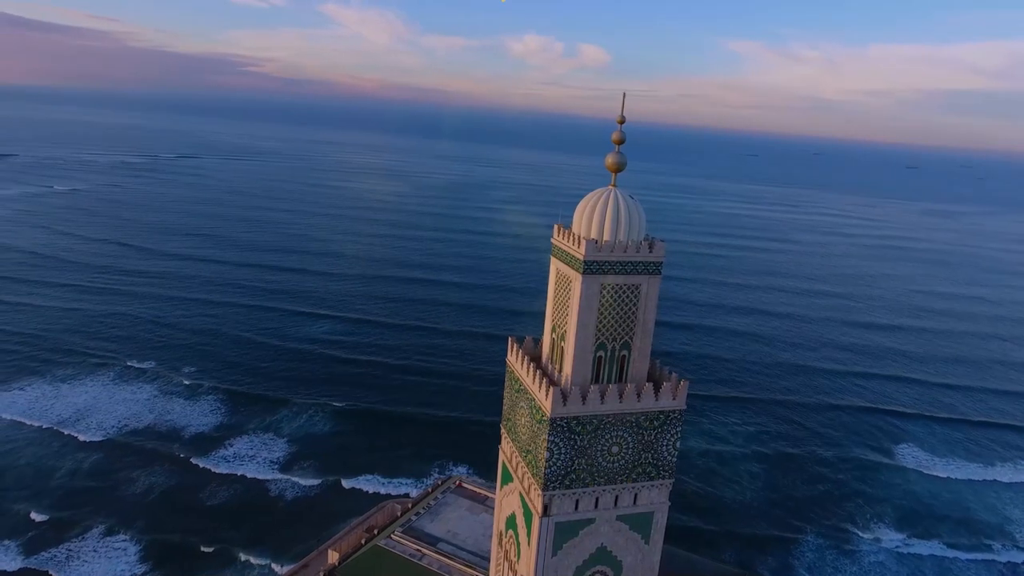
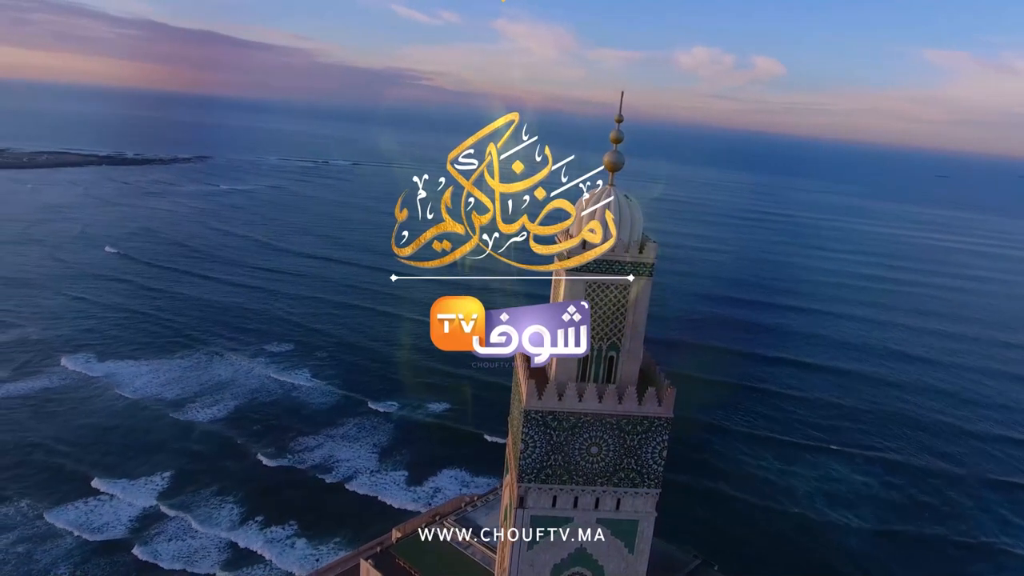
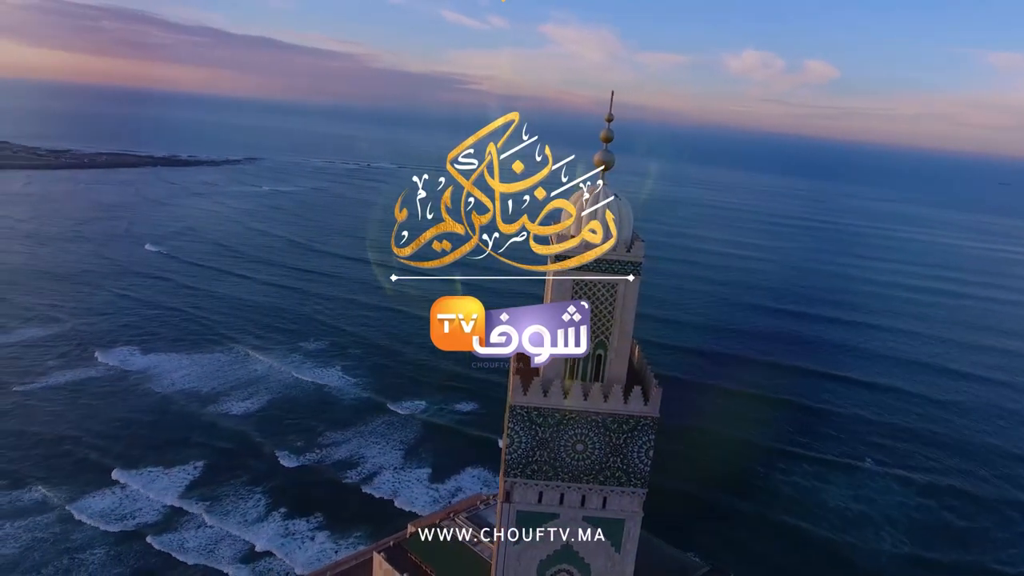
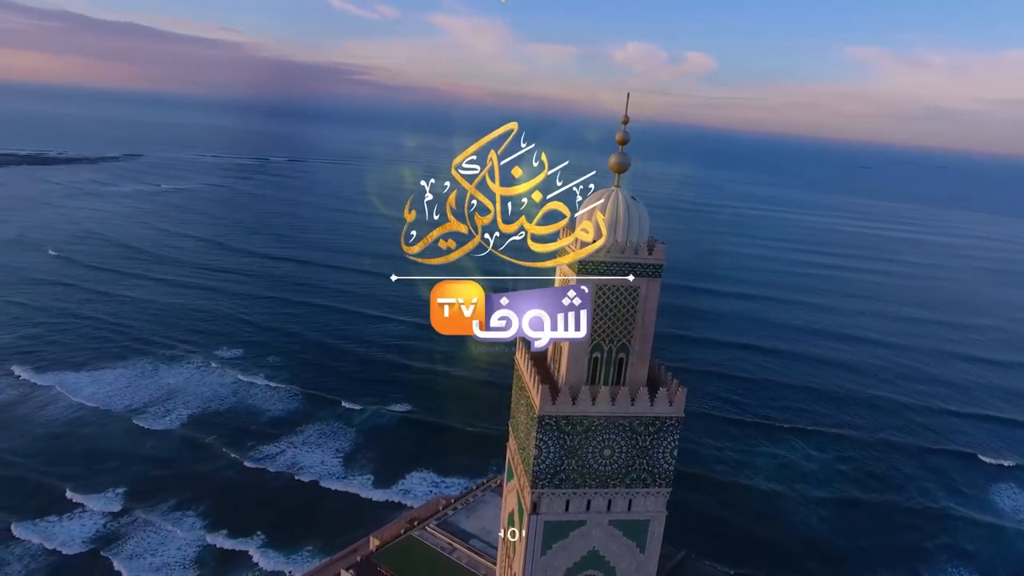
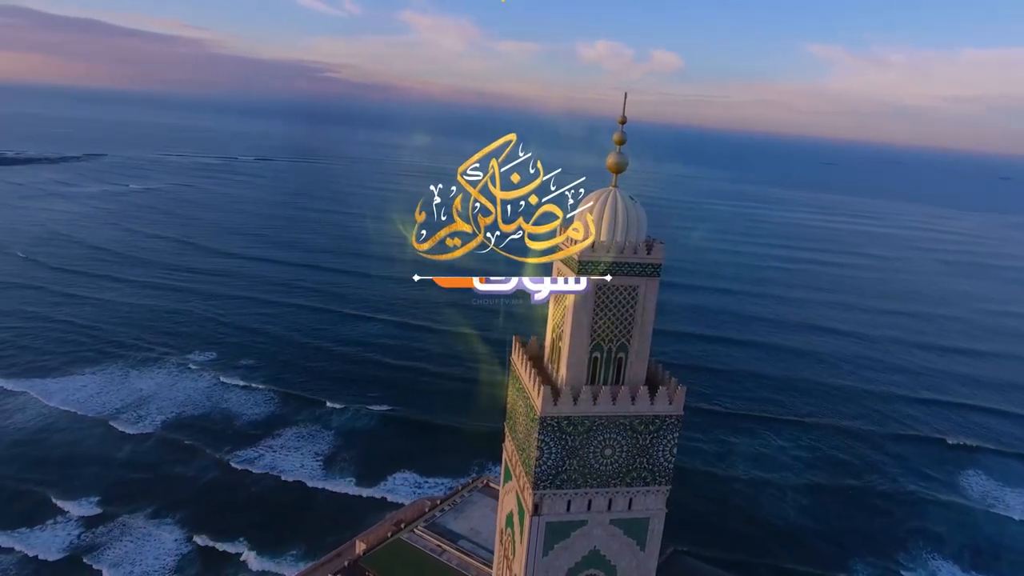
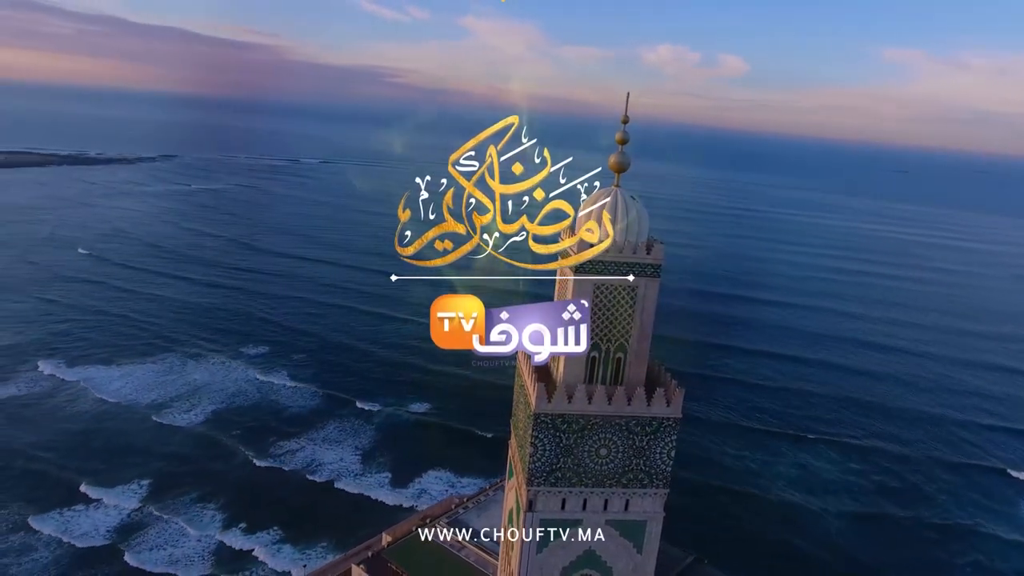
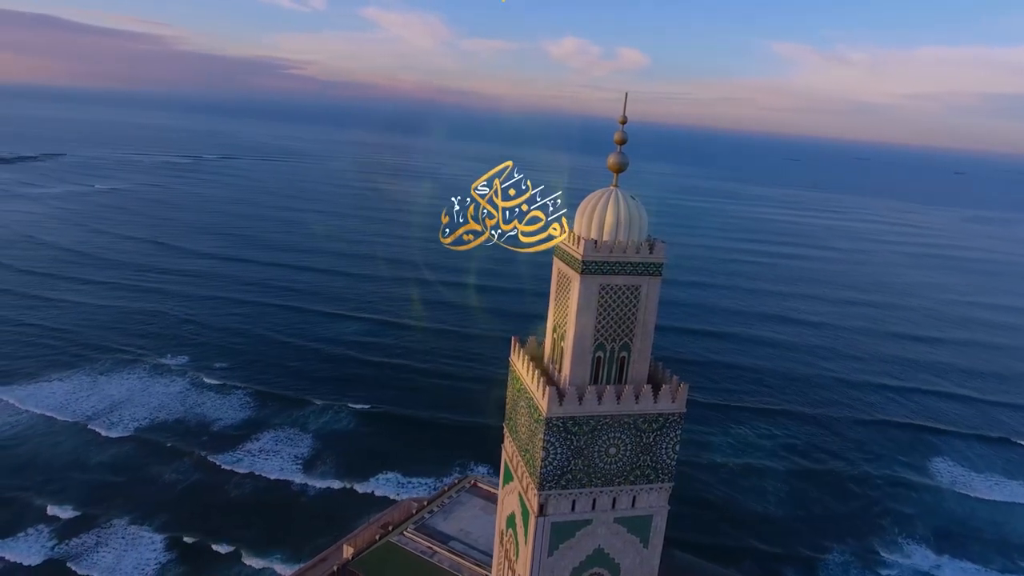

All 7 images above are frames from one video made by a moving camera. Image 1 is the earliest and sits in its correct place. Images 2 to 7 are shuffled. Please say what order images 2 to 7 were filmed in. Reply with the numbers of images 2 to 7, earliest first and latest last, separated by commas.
7, 5, 4, 6, 2, 3
